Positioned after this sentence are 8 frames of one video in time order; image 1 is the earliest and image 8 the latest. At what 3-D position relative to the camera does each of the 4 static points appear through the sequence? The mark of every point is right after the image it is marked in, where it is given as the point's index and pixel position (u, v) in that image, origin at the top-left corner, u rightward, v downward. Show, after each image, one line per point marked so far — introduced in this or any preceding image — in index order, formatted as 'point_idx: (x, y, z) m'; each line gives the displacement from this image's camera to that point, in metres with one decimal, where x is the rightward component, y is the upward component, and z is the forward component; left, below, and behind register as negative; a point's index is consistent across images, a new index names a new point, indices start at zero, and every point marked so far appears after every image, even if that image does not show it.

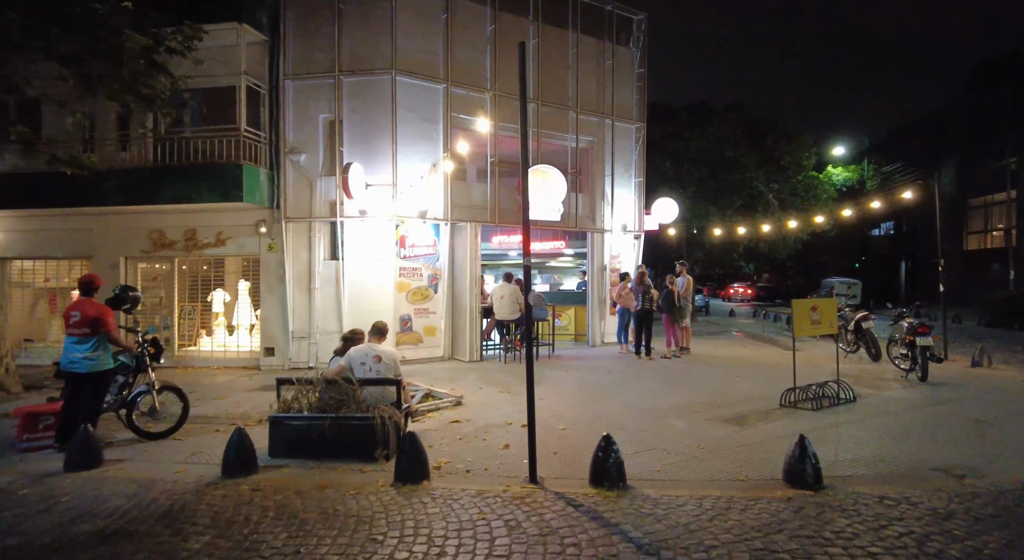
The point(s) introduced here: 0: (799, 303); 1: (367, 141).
0: (+4.0, -0.3, +7.7) m
1: (-3.0, +2.8, +11.2) m
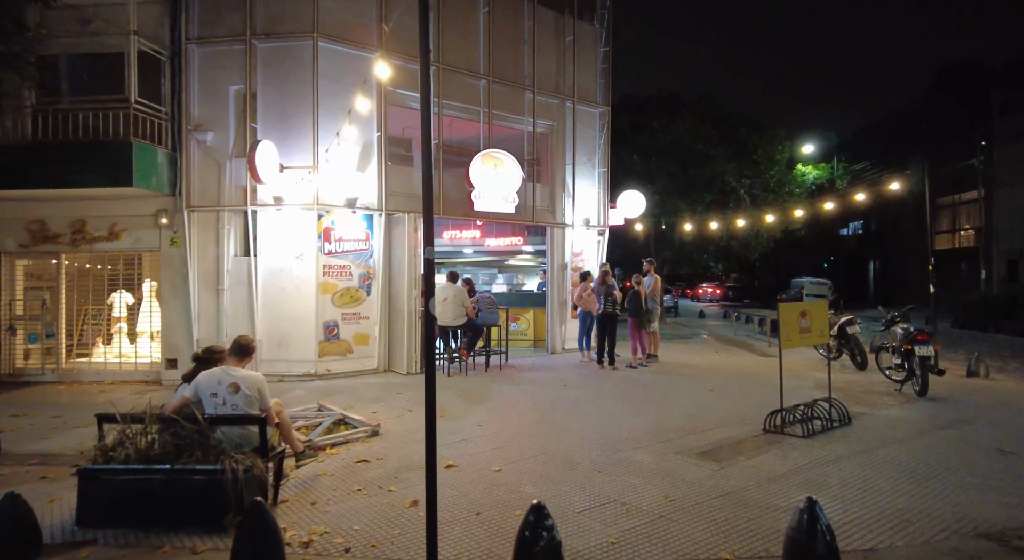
0: (+3.2, -0.3, +6.4) m
1: (-4.0, +2.8, +9.6) m
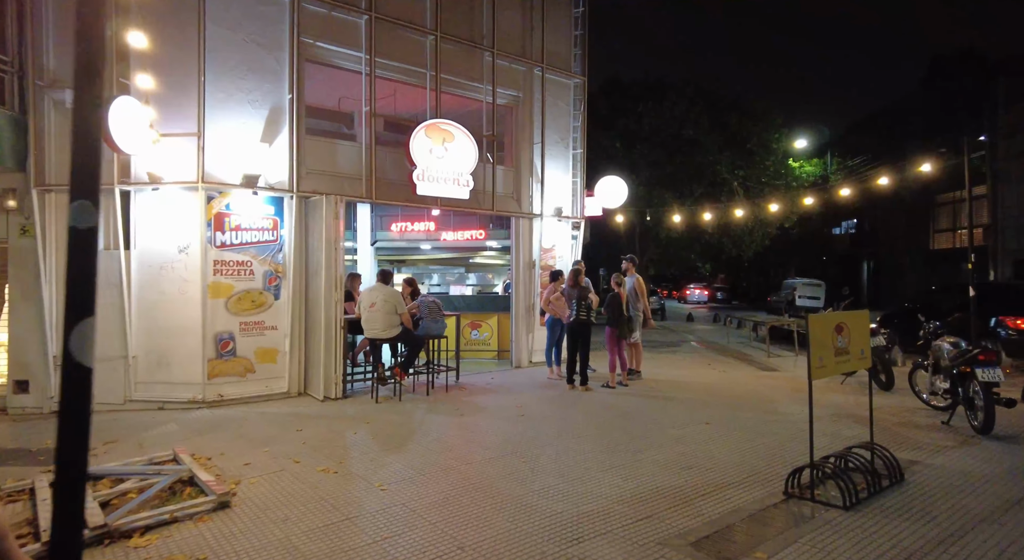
0: (+2.5, -0.3, +4.5) m
1: (-4.7, +2.8, +7.5) m
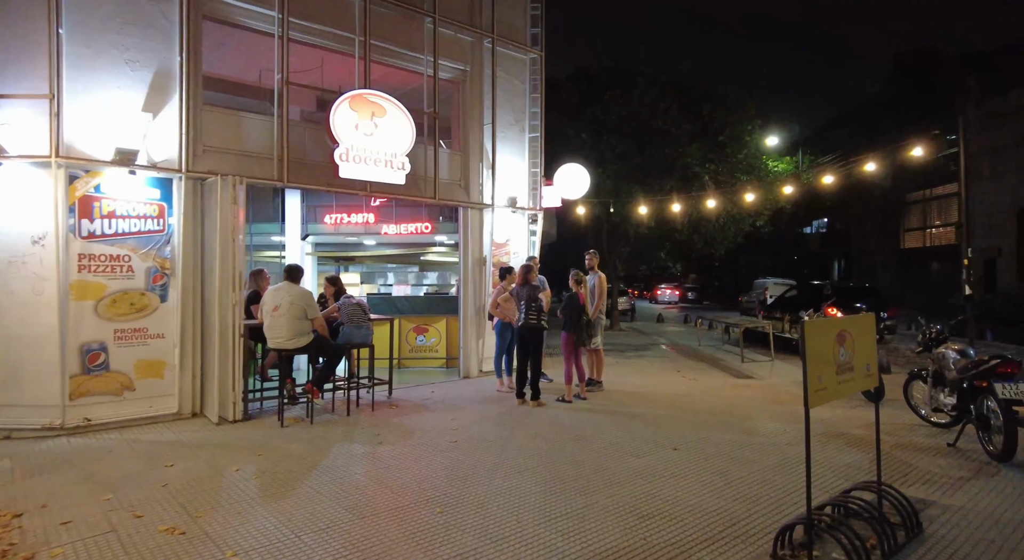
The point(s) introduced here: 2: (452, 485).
0: (+1.9, -0.3, +3.4) m
1: (-5.5, +2.8, +6.0) m
2: (-0.5, -1.8, +4.8) m
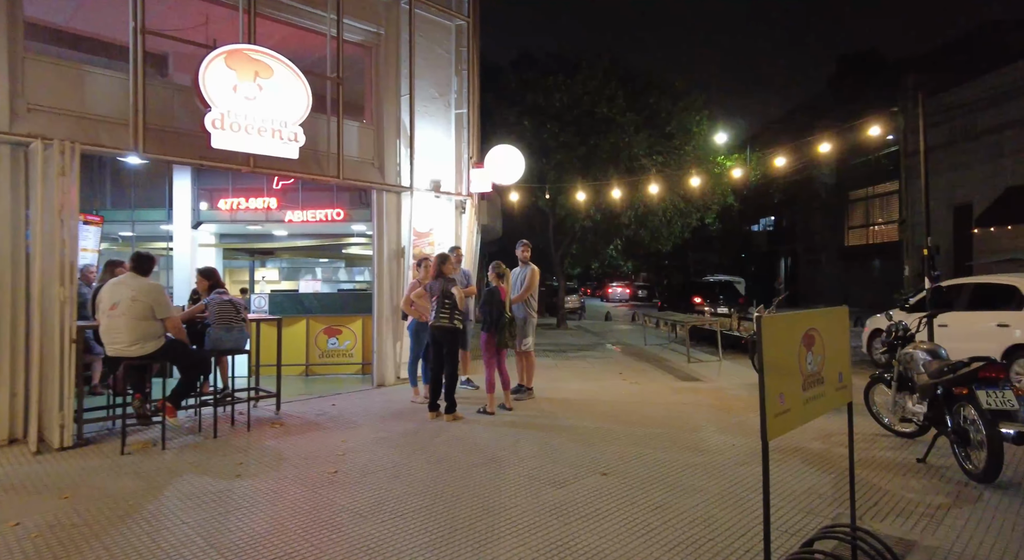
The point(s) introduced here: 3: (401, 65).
0: (+1.2, -0.2, +2.4) m
1: (-6.4, +2.9, +4.4) m
2: (-1.3, -1.7, +3.6) m
3: (-1.7, +3.3, +8.5) m
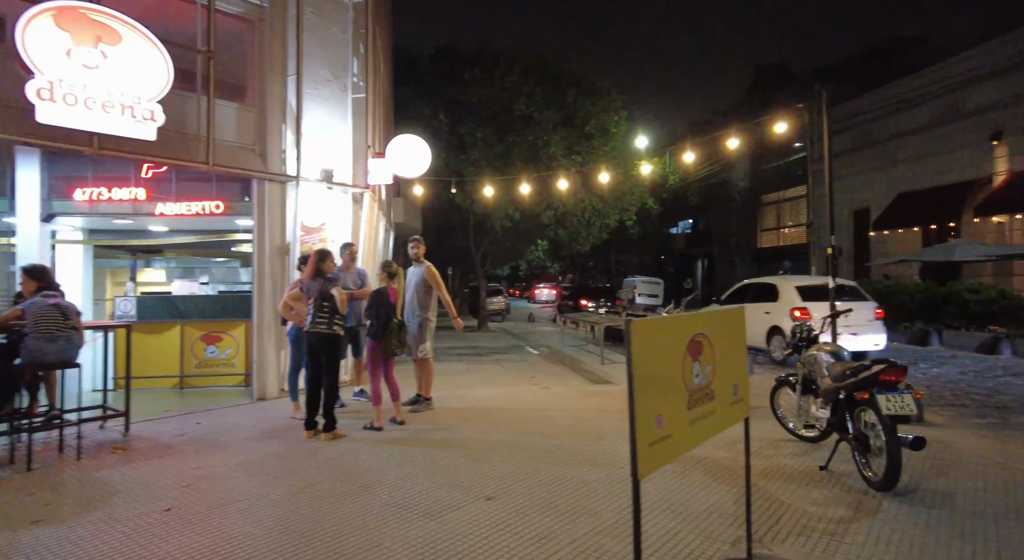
0: (+0.5, -0.2, +1.9) m
1: (-7.3, +2.9, +3.1) m
2: (-2.1, -1.7, +2.8) m
3: (-3.1, +3.3, +7.6) m
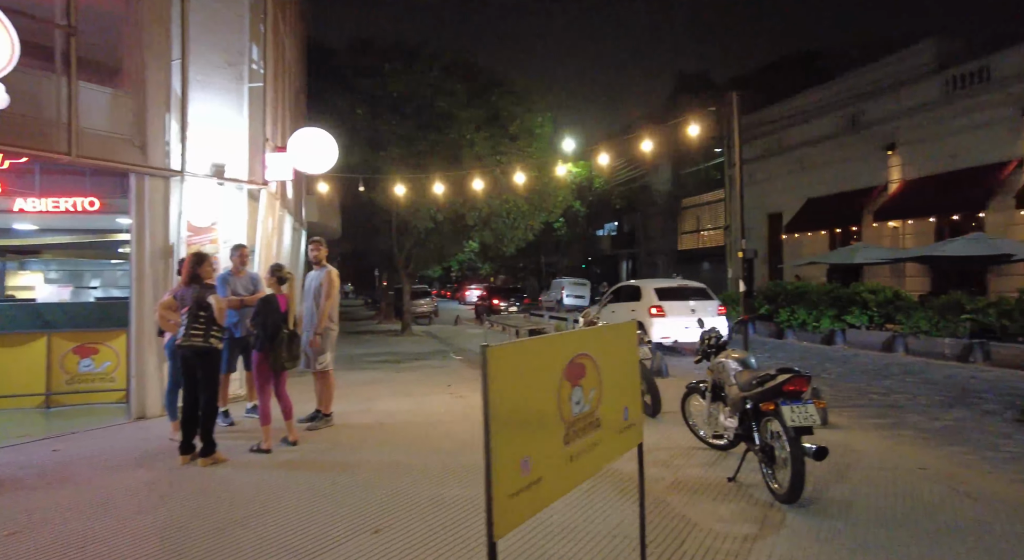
0: (0.0, -0.2, +1.6) m
1: (-7.8, +2.9, +1.8) m
2: (-2.7, -1.7, +2.2) m
3: (-4.2, +3.2, +6.8) m
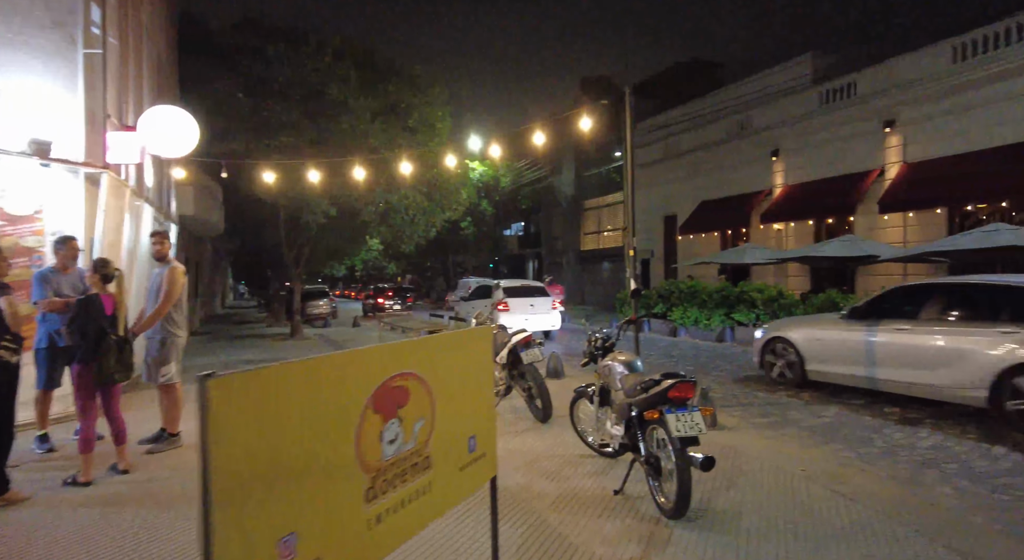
0: (-0.5, -0.2, +1.1) m
1: (-8.3, +2.9, +0.1) m
2: (-3.2, -1.7, +1.2) m
3: (-5.5, +3.2, +5.6) m
